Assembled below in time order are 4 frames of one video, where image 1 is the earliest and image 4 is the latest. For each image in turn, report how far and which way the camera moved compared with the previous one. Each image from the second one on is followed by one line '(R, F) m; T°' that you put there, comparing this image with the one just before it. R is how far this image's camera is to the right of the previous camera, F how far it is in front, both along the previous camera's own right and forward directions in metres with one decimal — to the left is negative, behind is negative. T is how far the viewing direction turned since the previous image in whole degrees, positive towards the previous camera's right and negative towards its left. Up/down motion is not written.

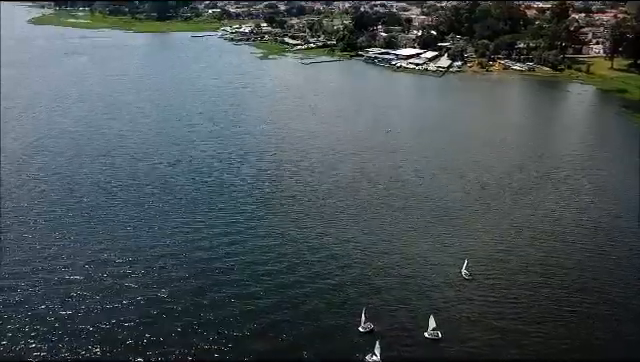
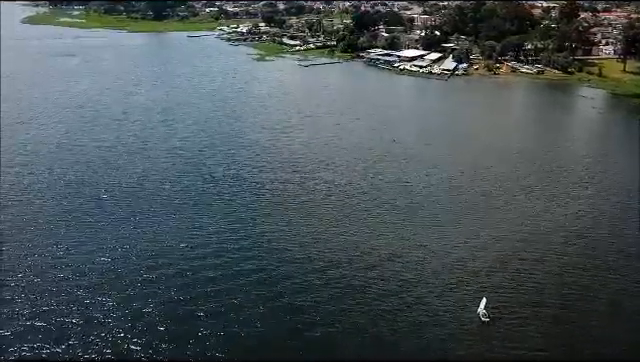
(0.0, +0.6) m; 0°
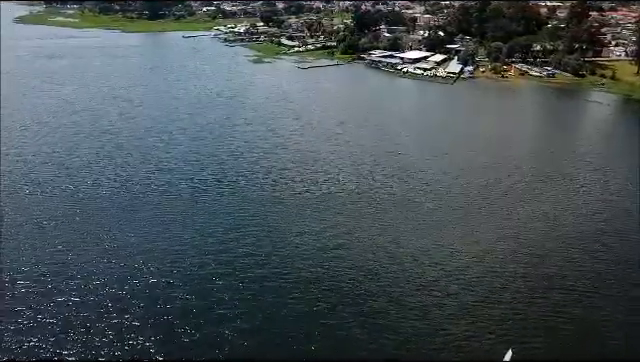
(0.0, +0.6) m; 0°
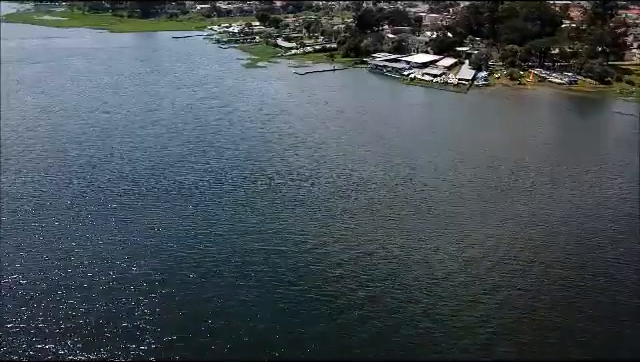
(0.0, +1.1) m; 0°
